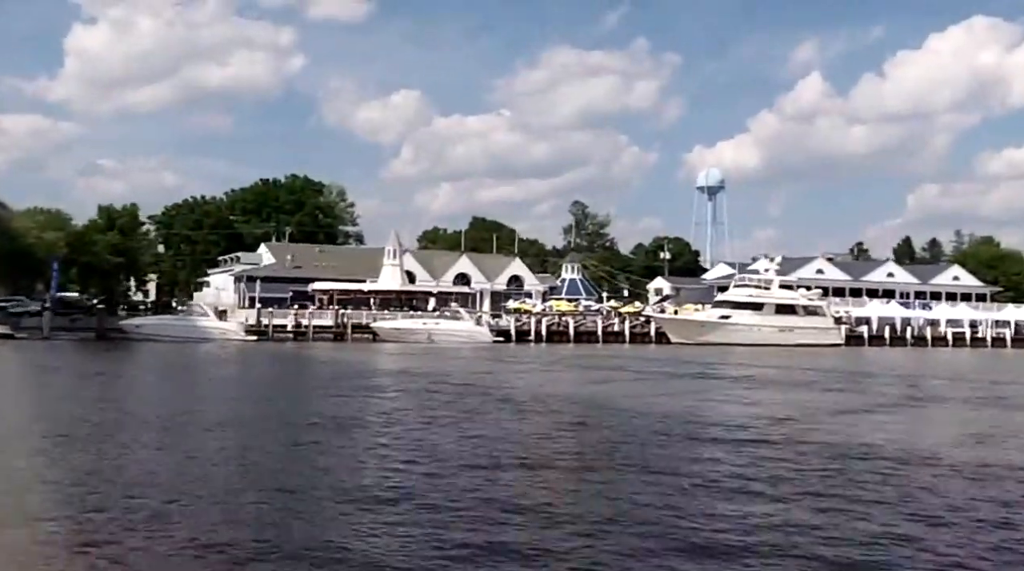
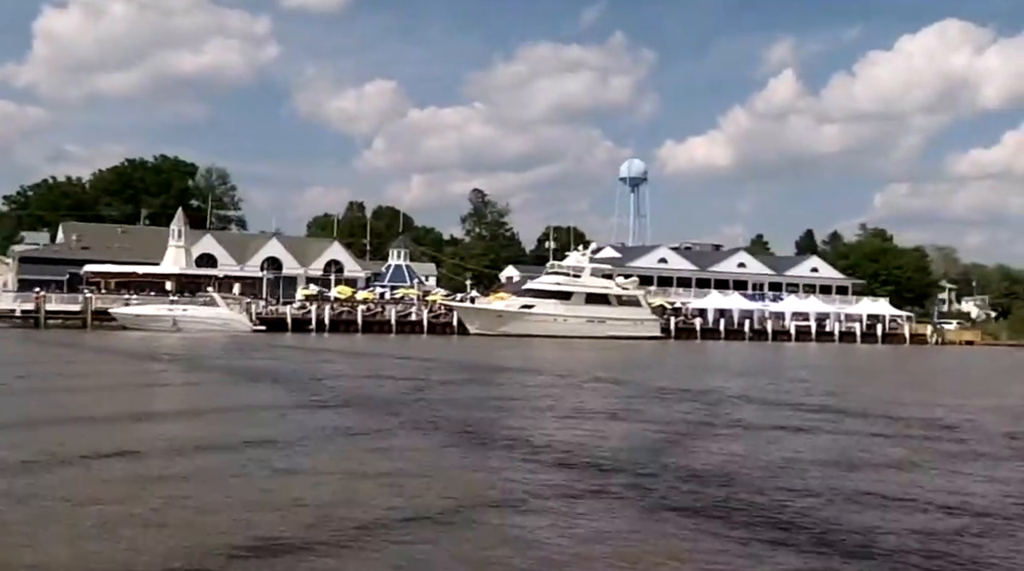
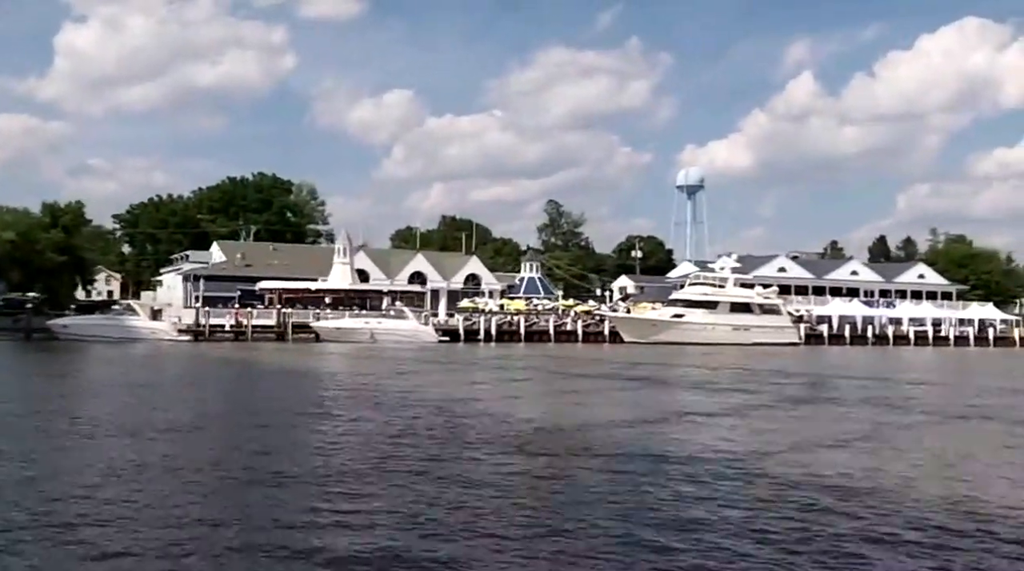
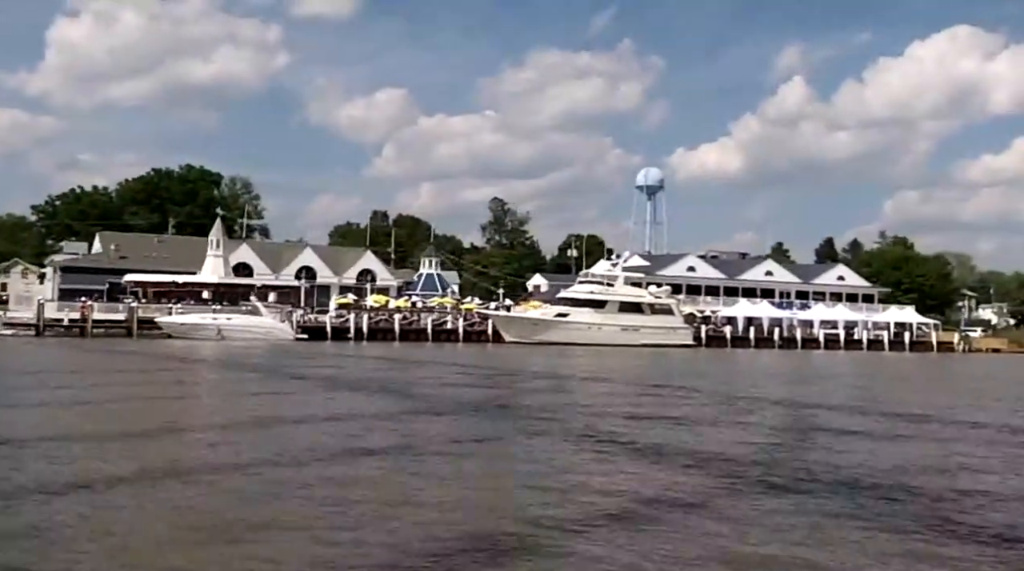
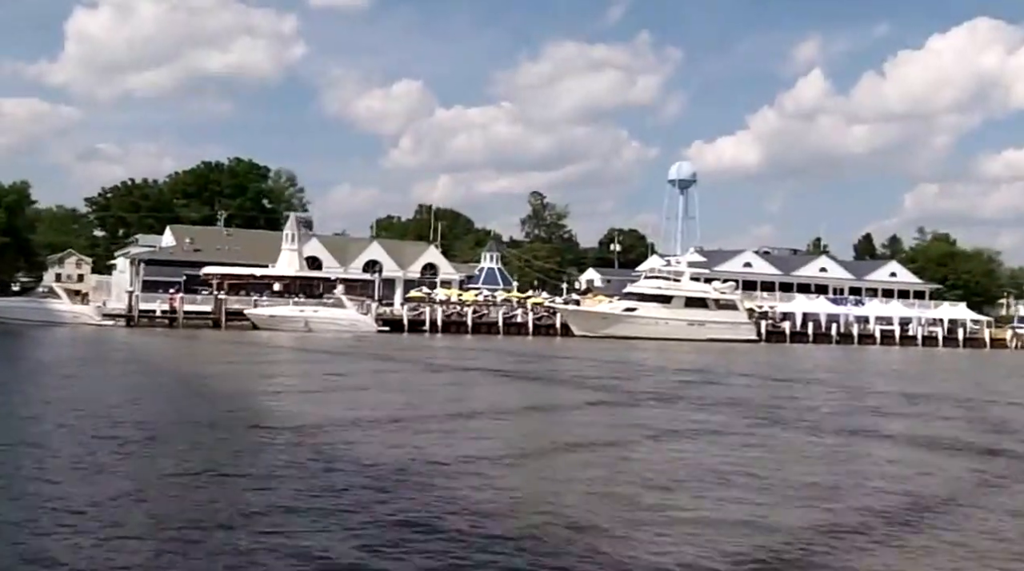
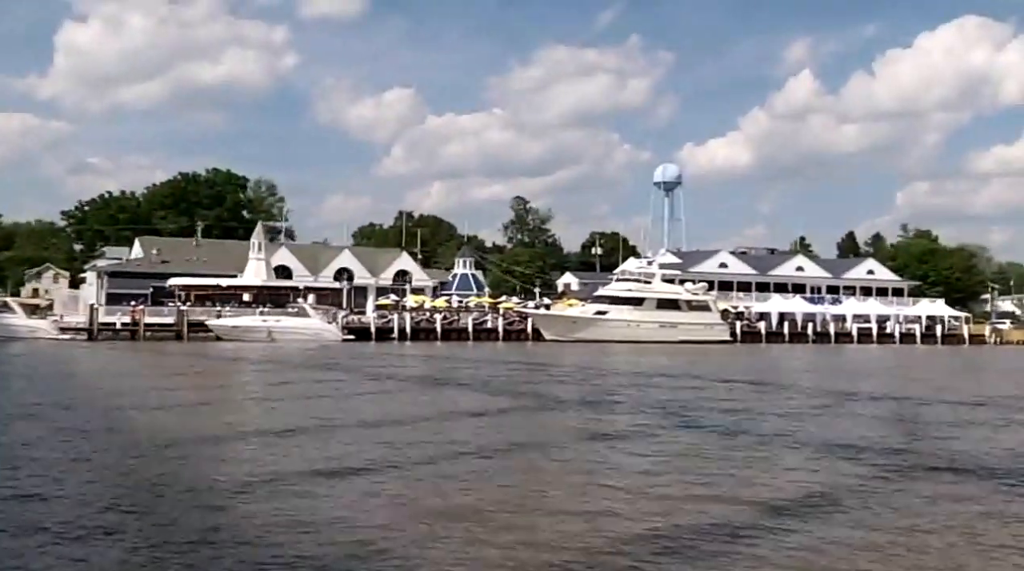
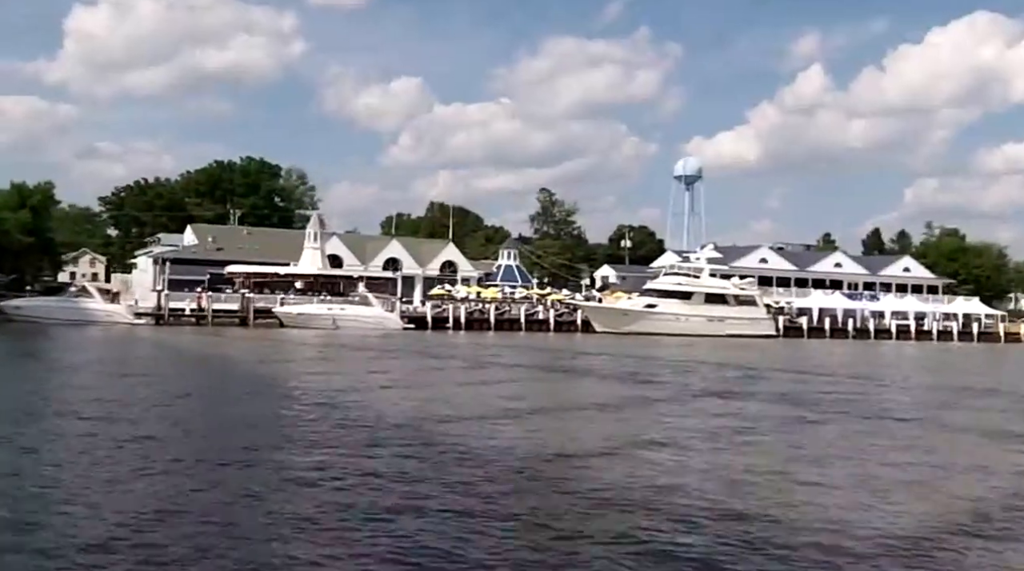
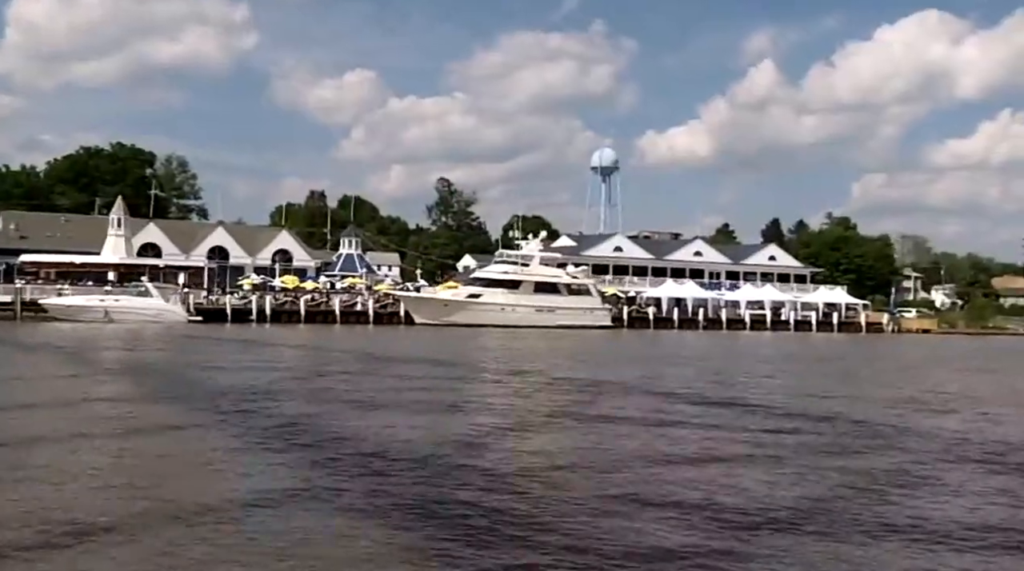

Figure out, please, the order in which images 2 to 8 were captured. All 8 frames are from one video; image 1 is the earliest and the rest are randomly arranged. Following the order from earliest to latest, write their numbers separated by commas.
3, 7, 5, 6, 4, 2, 8
